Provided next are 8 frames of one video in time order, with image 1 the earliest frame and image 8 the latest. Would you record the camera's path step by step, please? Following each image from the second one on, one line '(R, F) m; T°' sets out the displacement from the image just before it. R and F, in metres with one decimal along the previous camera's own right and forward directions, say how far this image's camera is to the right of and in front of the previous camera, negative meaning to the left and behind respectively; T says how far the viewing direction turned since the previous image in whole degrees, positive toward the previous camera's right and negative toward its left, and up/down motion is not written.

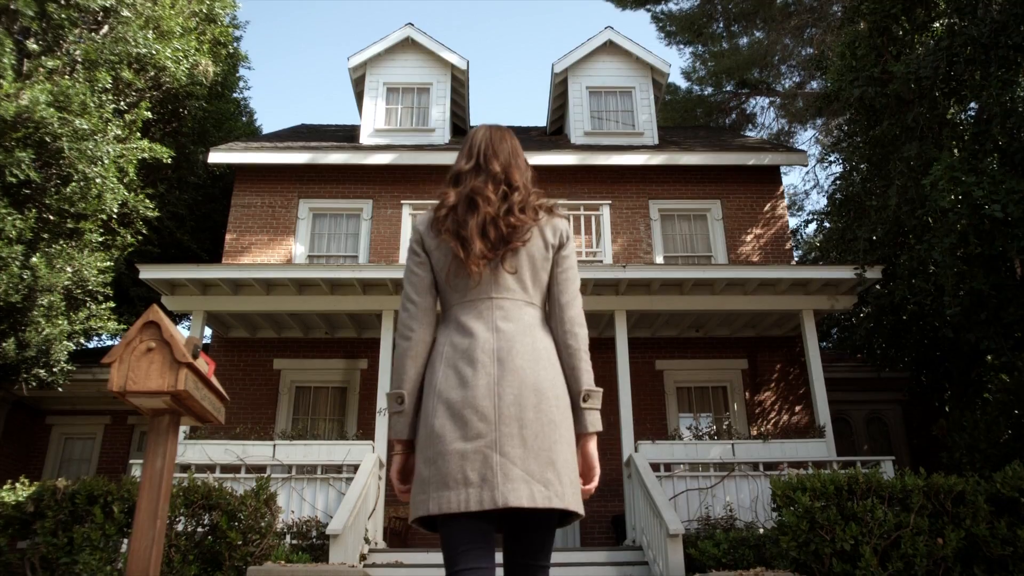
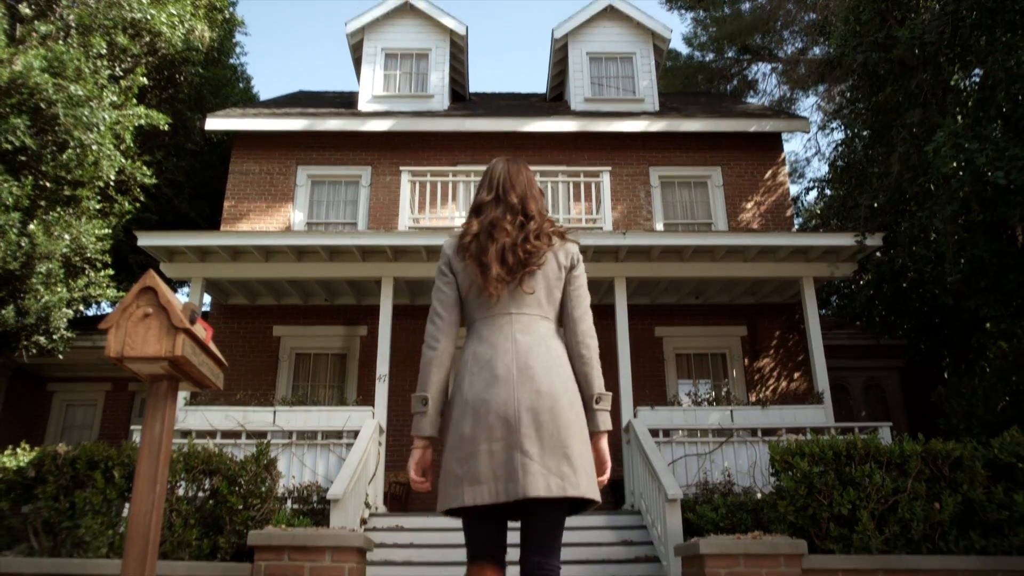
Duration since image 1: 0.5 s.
(0.0, 0.0) m; 0°
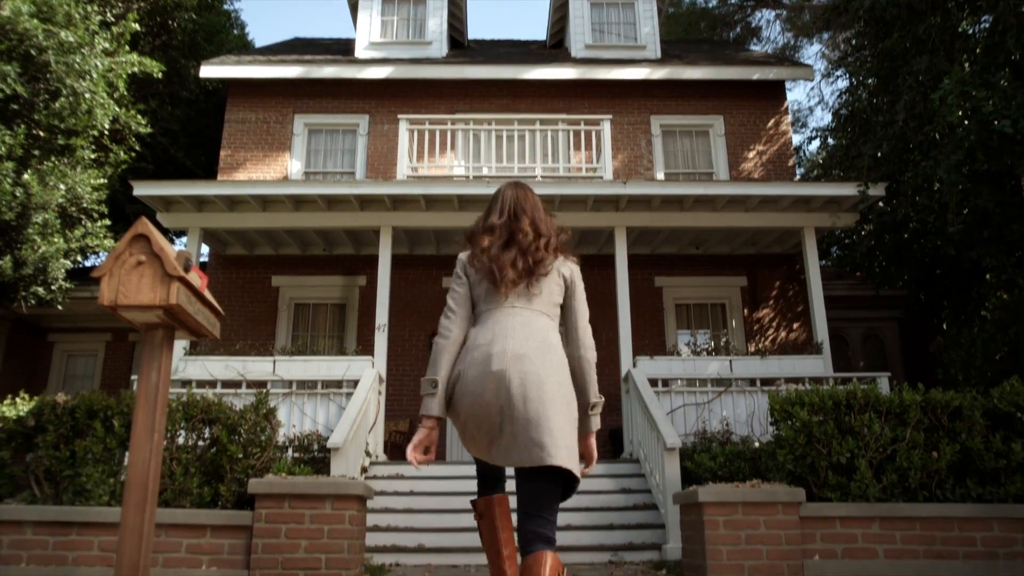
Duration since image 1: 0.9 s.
(0.0, 0.0) m; 0°
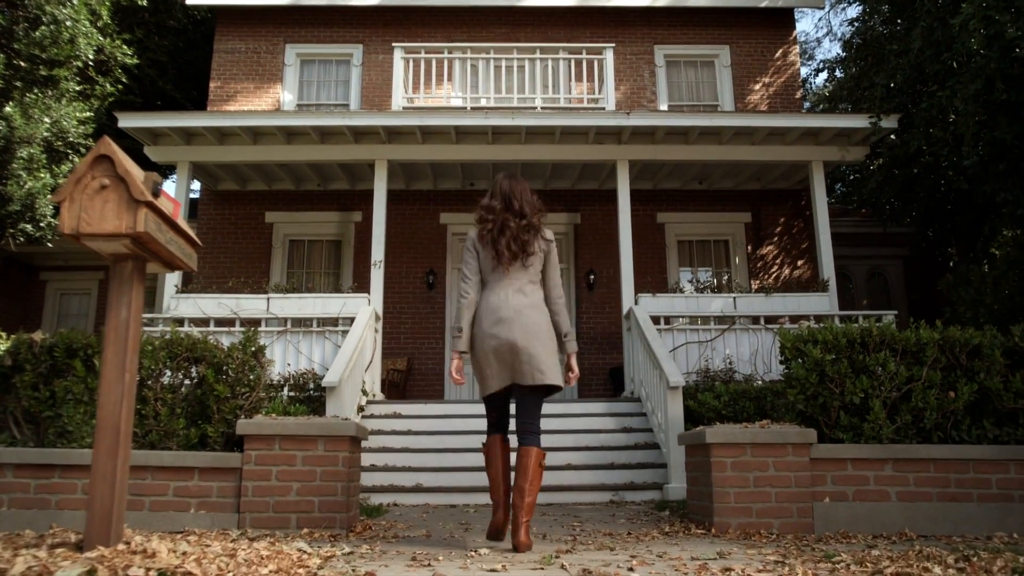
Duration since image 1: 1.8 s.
(0.0, +0.2) m; 0°
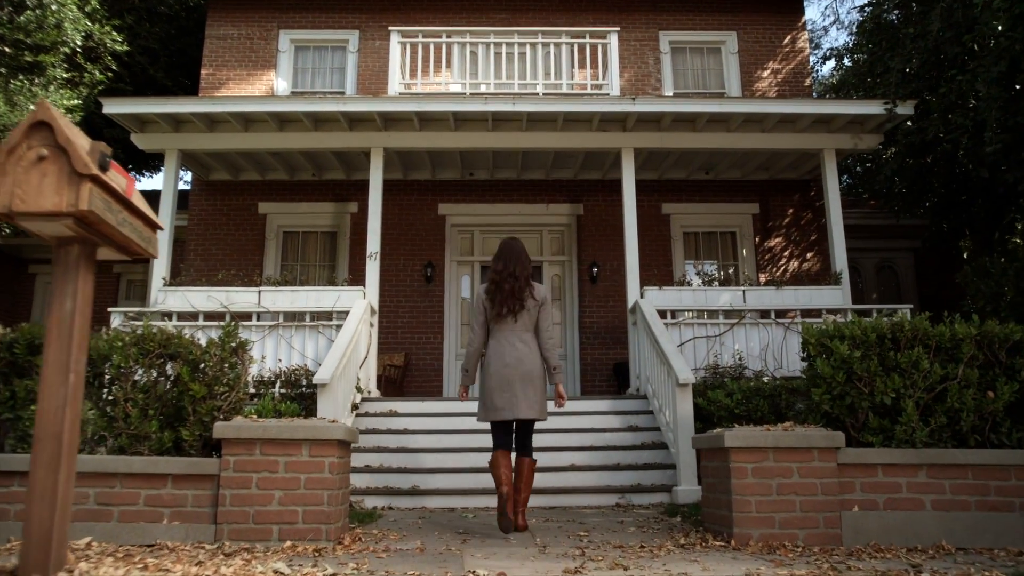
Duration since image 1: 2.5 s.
(0.0, +0.3) m; 0°
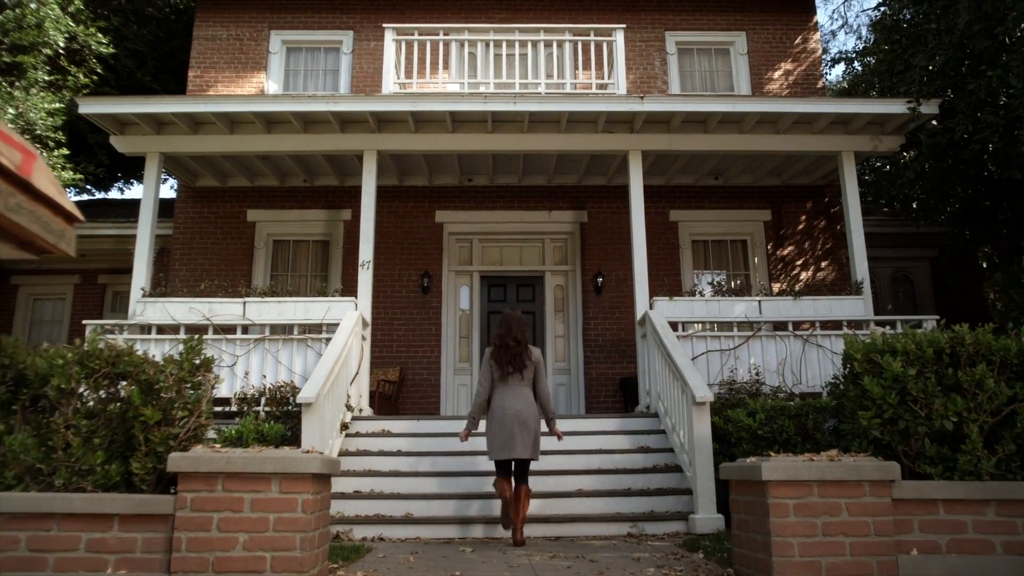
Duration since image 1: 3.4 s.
(0.0, +0.5) m; 0°
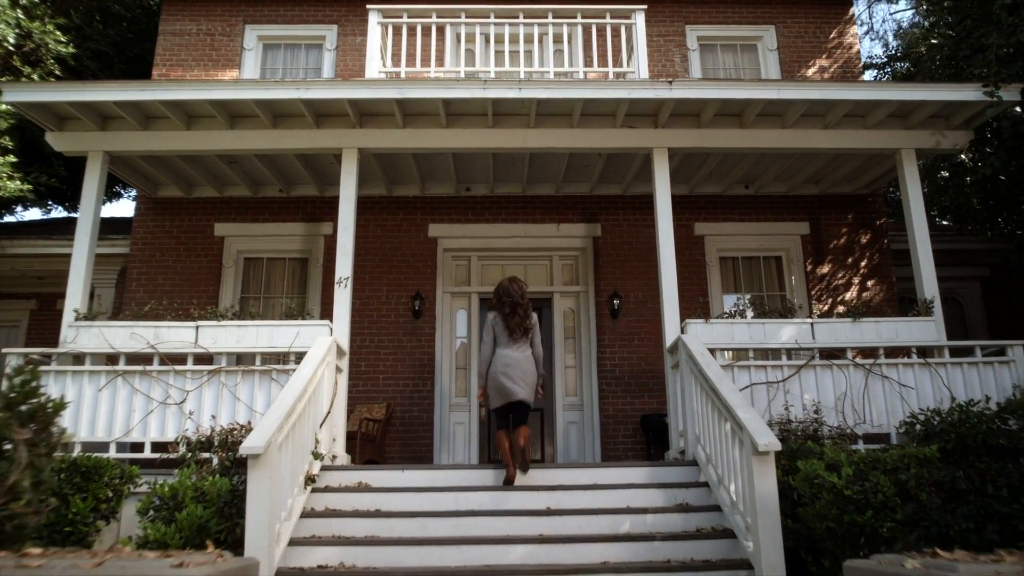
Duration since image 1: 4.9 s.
(0.0, +1.2) m; 0°
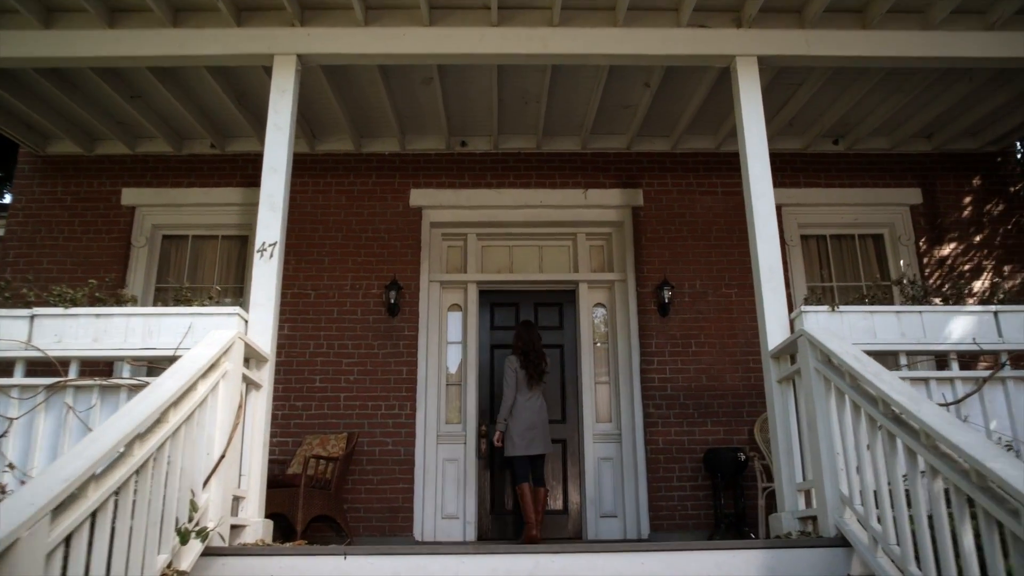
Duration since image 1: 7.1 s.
(-0.1, +2.3) m; 0°
